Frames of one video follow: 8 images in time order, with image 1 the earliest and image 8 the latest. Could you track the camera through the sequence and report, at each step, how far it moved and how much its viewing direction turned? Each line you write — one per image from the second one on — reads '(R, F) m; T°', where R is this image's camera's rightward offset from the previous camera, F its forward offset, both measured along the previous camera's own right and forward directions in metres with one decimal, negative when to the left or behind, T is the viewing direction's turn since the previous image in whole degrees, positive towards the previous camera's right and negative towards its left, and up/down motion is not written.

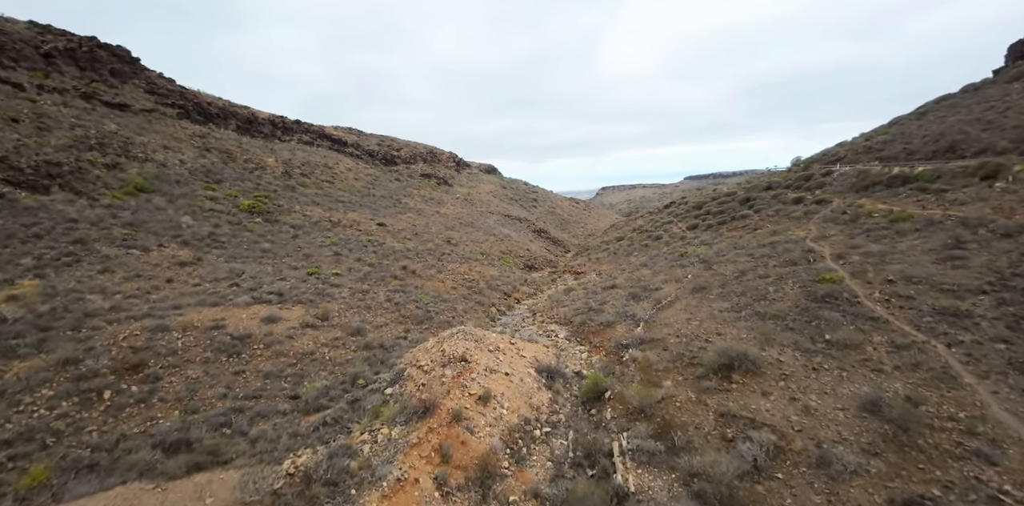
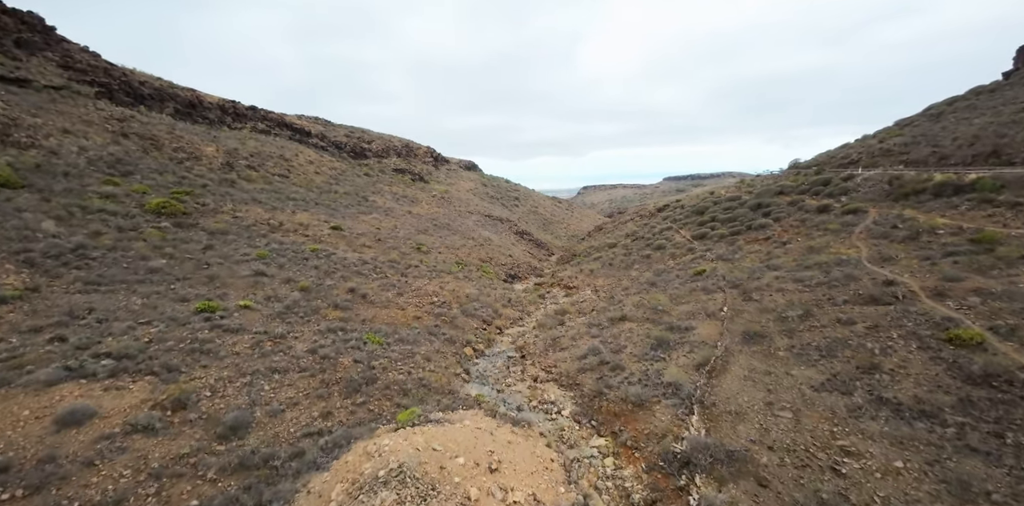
(-0.1, +5.4) m; +3°
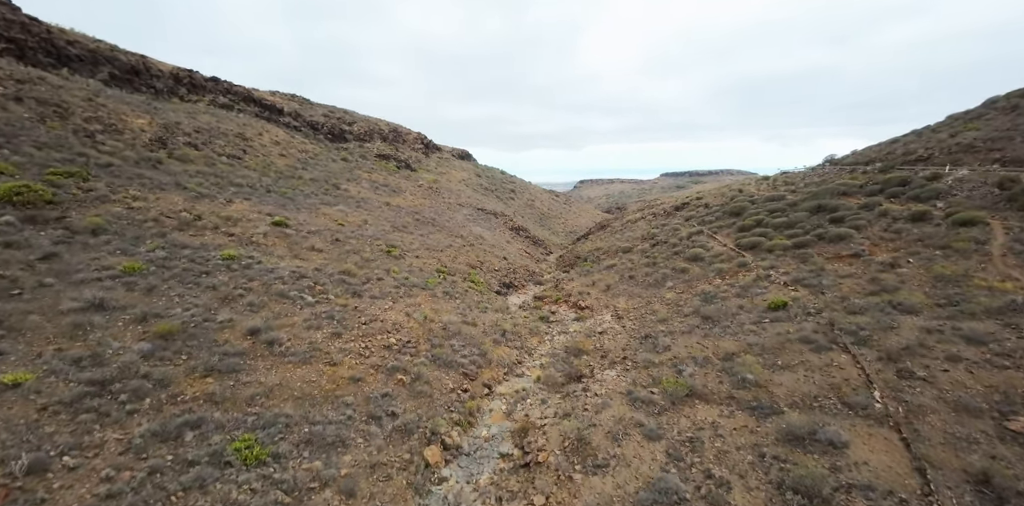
(-0.2, +6.5) m; +1°
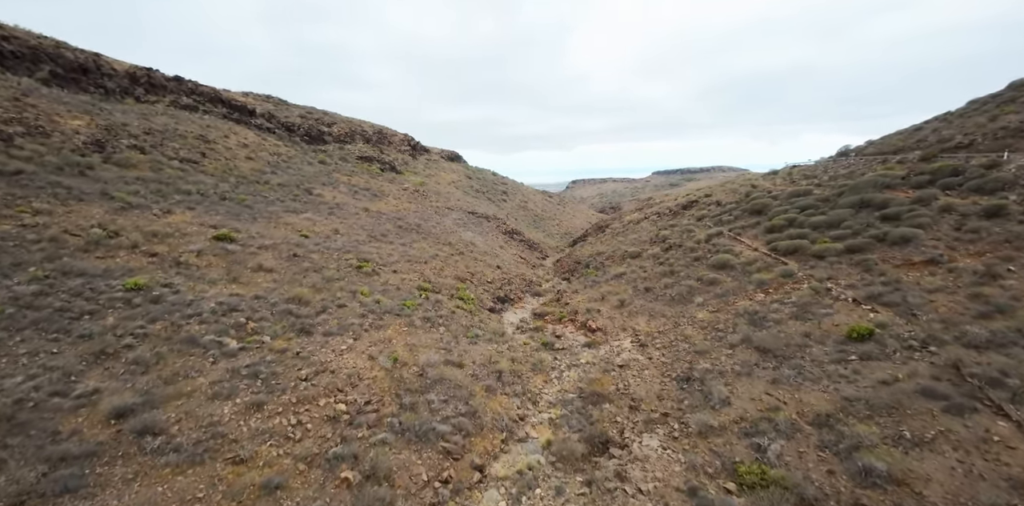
(0.0, +3.6) m; +1°
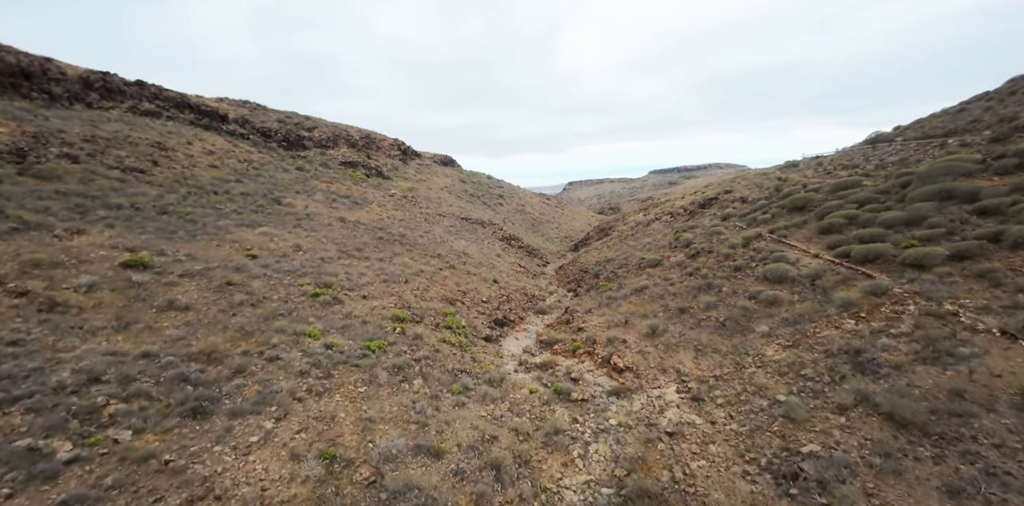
(0.0, +3.9) m; 0°
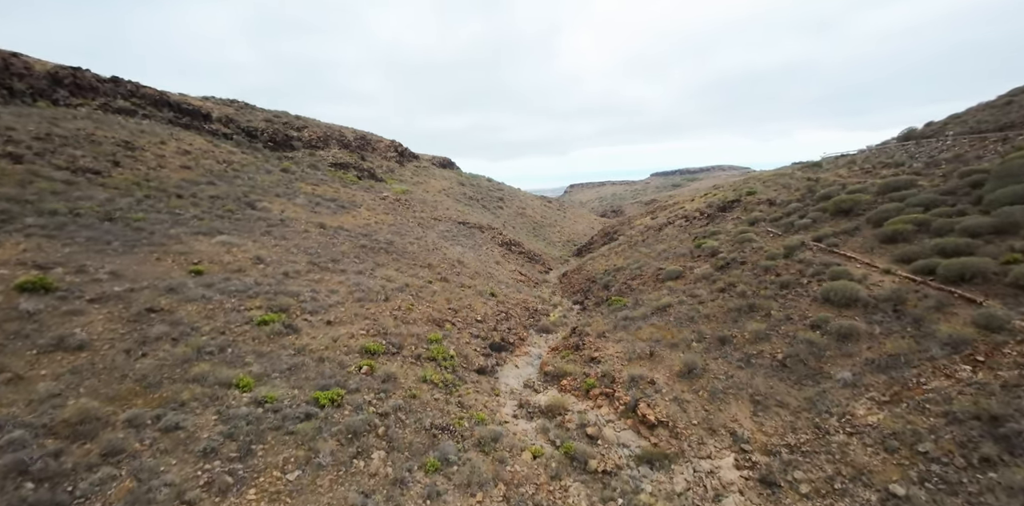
(+0.1, +2.8) m; 0°
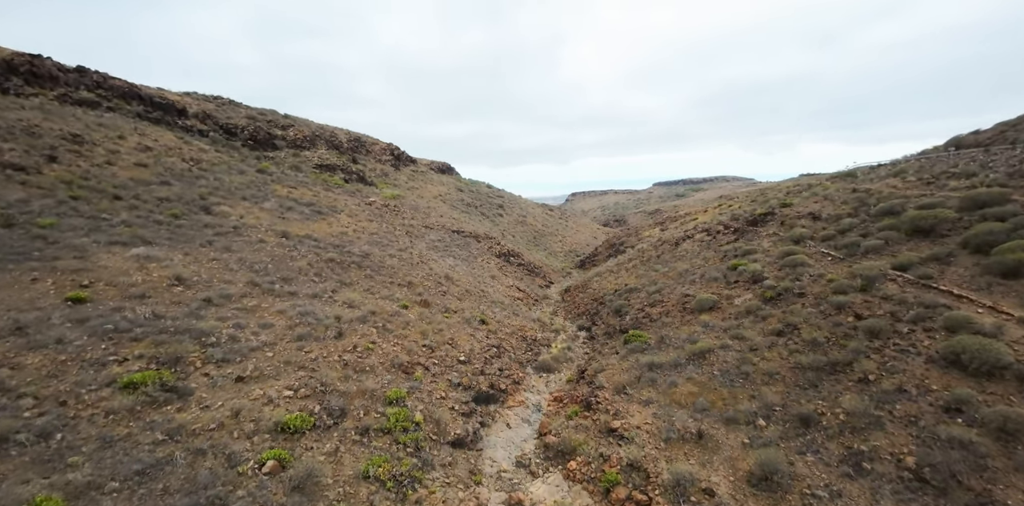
(+0.2, +3.5) m; 0°
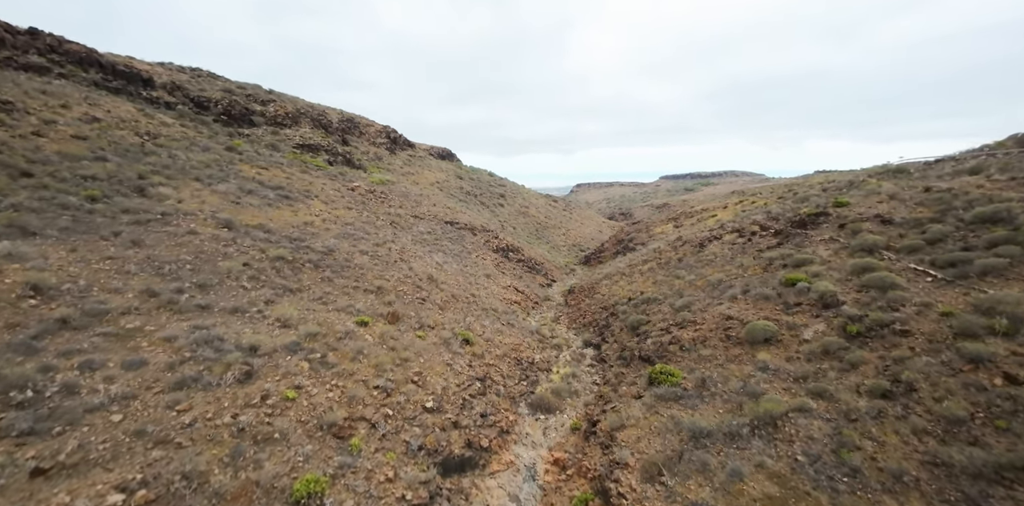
(+0.3, +3.6) m; 0°
